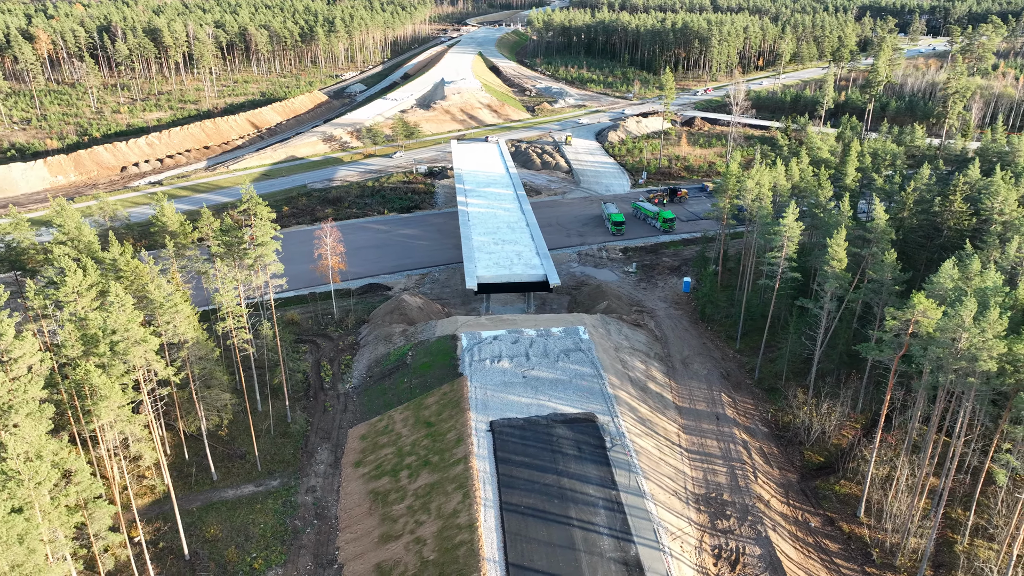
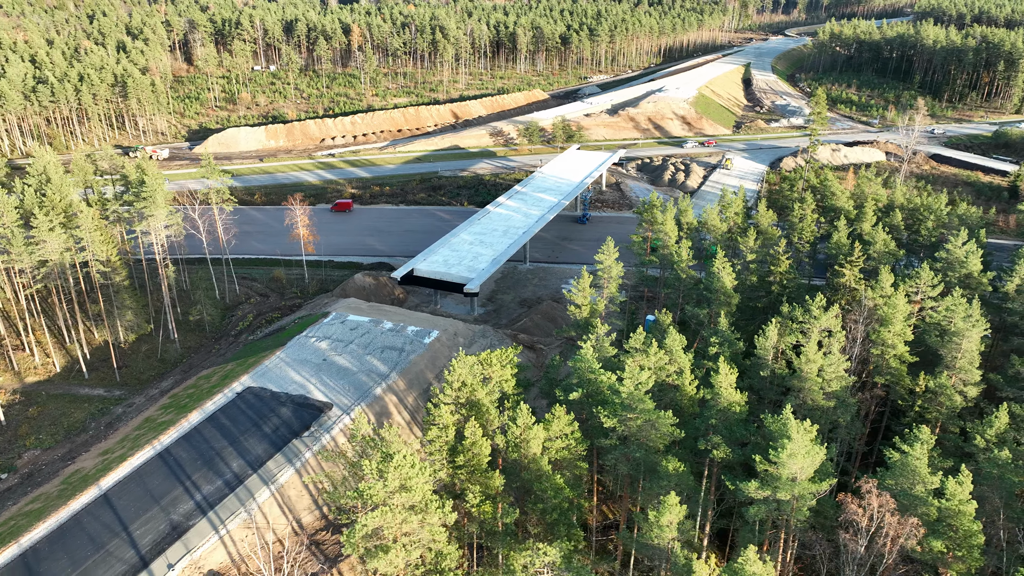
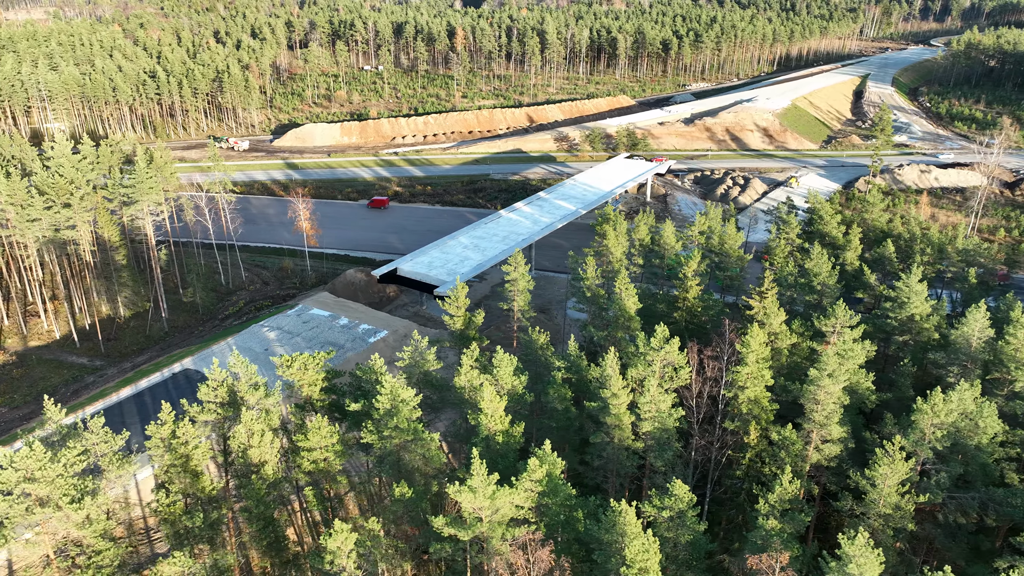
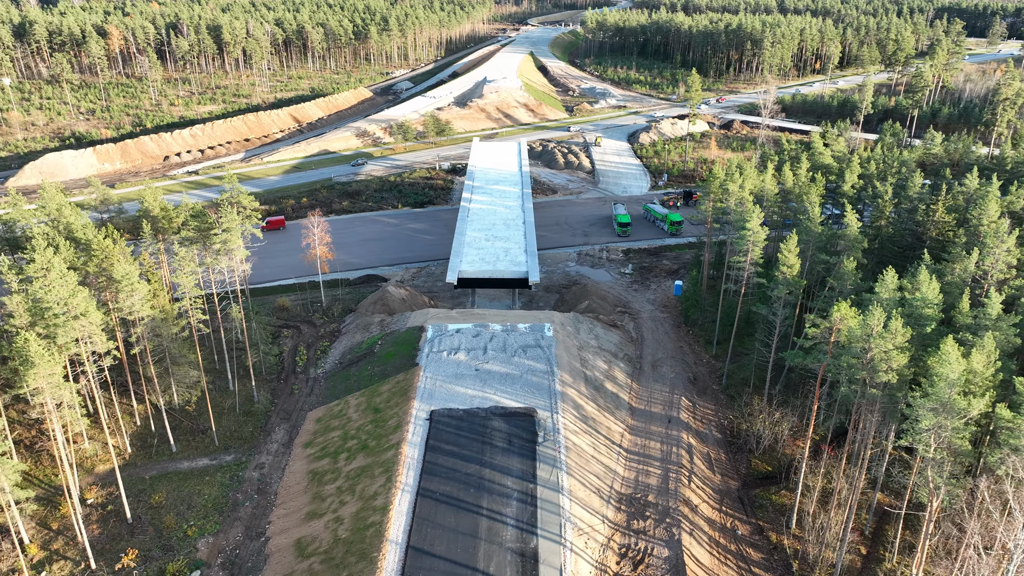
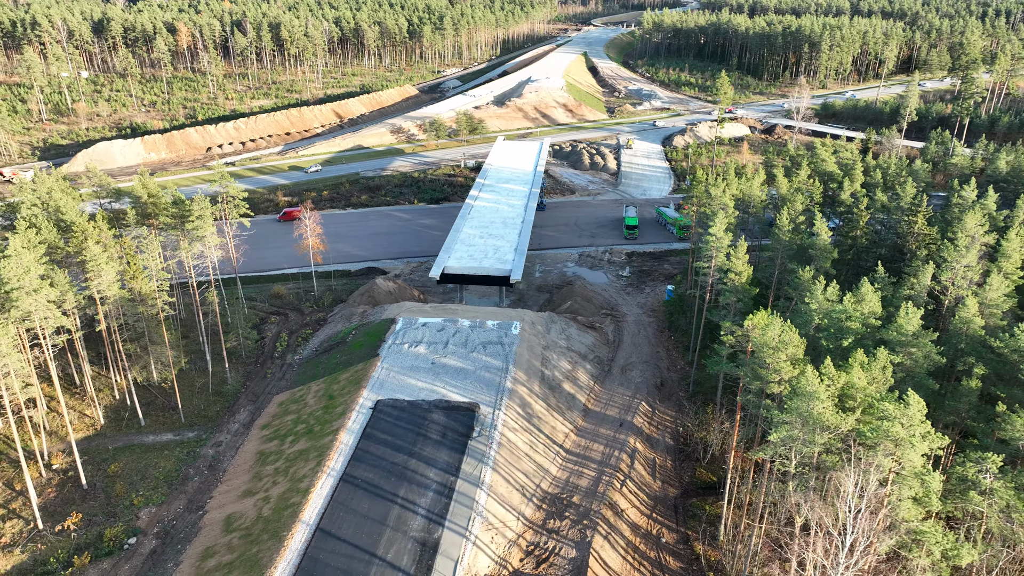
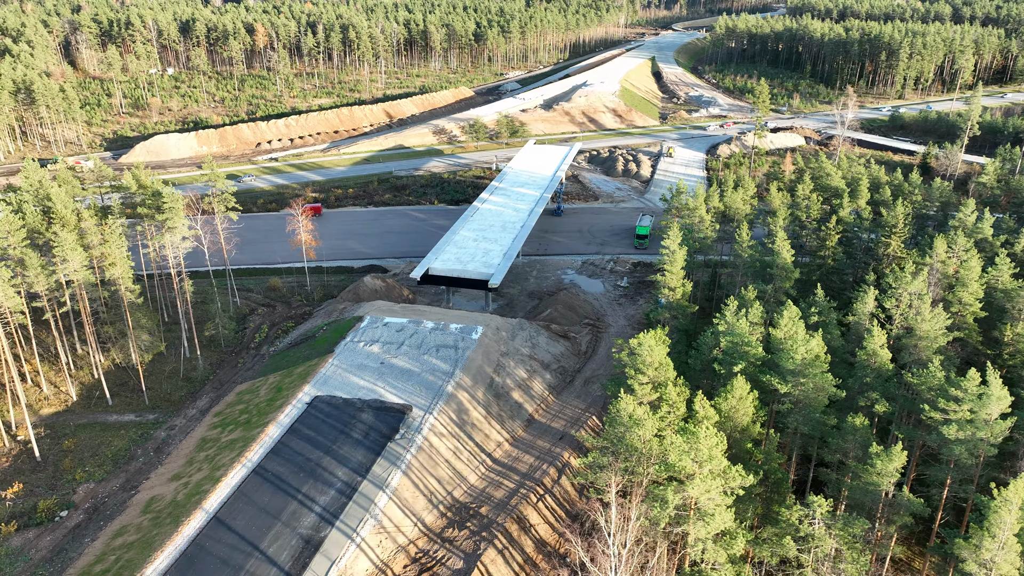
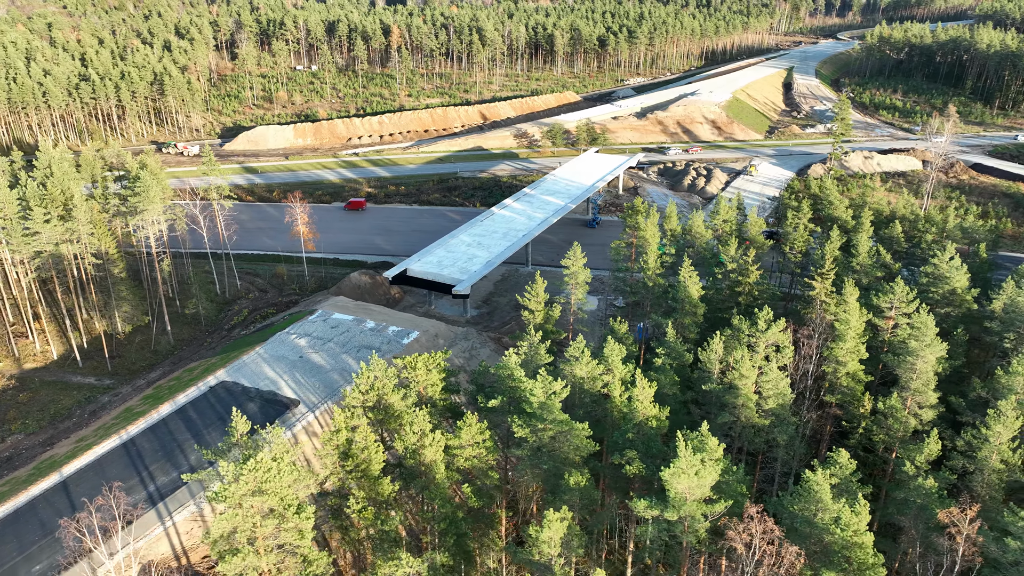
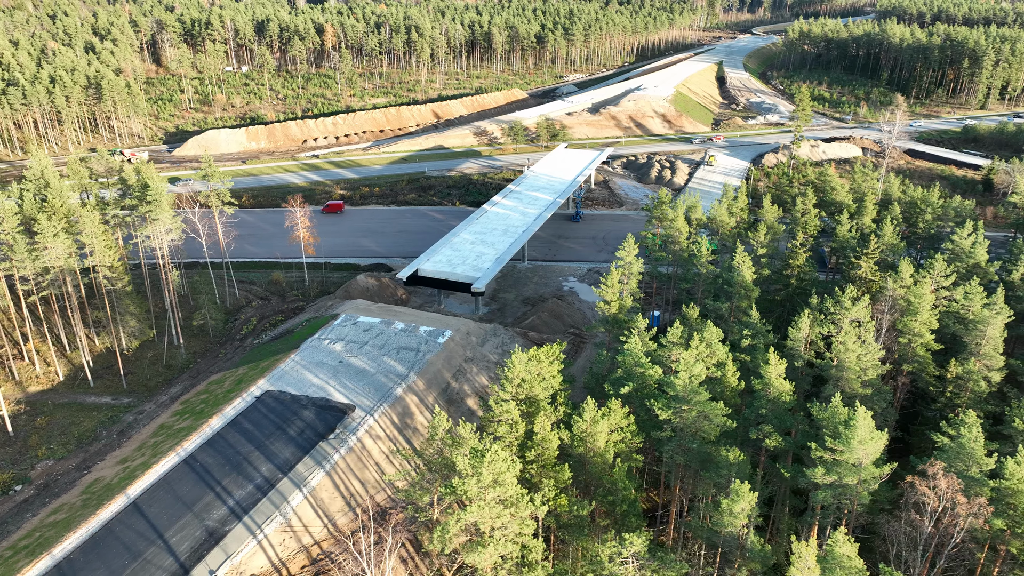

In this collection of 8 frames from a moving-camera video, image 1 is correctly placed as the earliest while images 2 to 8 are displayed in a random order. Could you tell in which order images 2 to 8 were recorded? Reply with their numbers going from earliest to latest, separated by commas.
4, 5, 6, 8, 2, 7, 3
